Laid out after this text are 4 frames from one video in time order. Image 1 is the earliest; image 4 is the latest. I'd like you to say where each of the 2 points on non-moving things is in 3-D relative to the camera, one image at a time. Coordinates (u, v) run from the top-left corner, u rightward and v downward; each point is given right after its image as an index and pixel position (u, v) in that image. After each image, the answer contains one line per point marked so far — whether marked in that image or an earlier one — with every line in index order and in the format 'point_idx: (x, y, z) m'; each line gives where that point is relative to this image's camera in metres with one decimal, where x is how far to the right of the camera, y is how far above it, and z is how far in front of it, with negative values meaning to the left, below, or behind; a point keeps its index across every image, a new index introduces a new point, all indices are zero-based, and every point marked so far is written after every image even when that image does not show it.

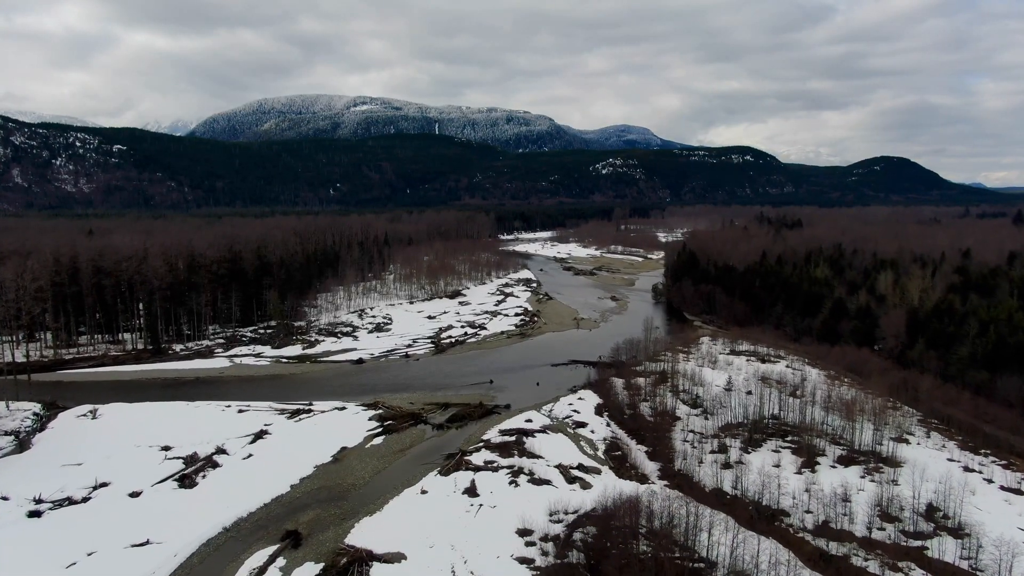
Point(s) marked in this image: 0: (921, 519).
0: (+13.4, -7.6, +18.0) m
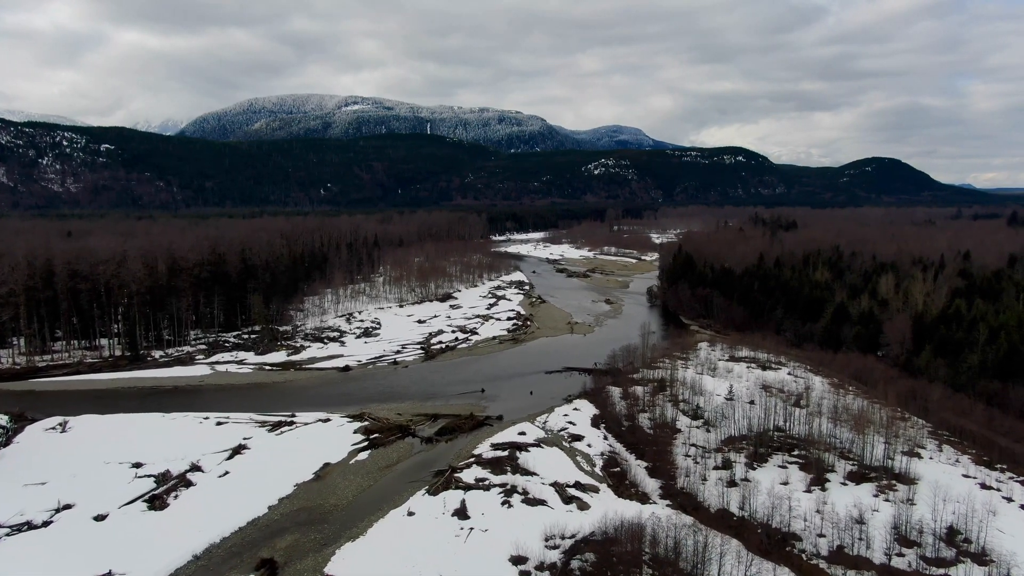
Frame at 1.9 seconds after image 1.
0: (+13.1, -7.8, +16.8) m
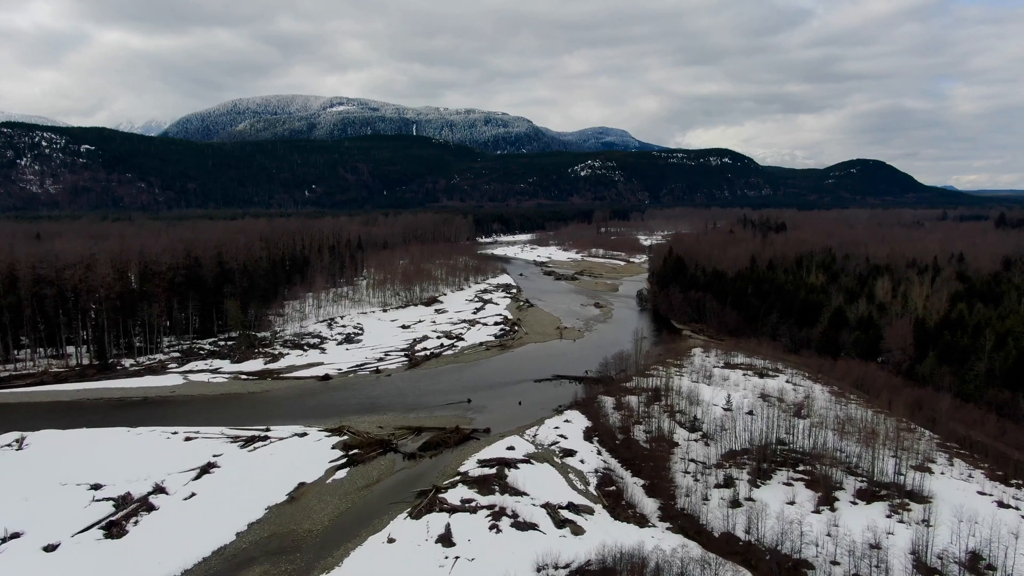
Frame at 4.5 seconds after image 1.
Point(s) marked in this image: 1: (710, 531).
0: (+12.8, -8.0, +15.5) m
1: (+6.7, -8.2, +18.5) m
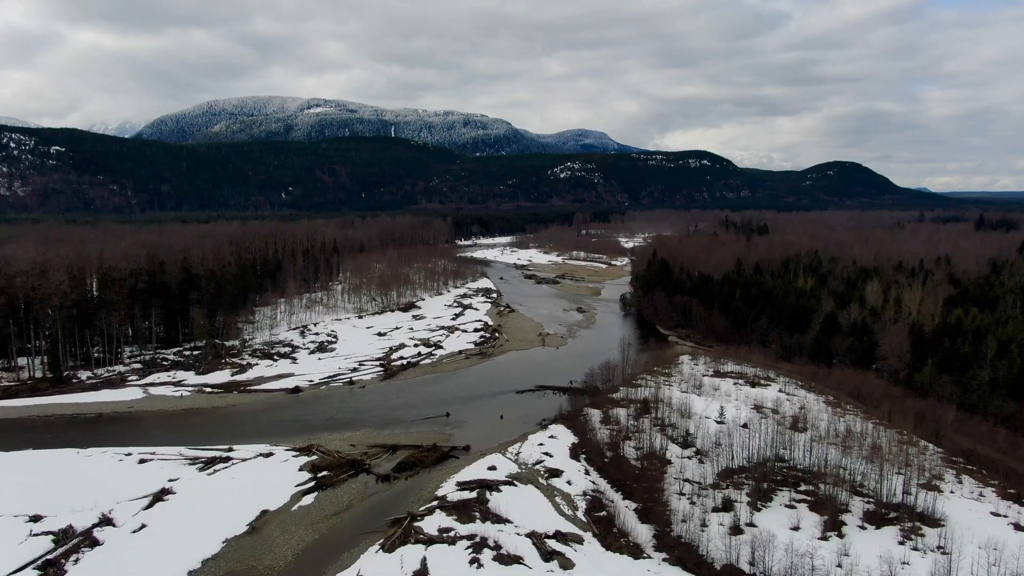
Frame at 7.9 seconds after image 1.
0: (+12.4, -8.3, +14.2) m
1: (+6.2, -8.5, +16.9) m
